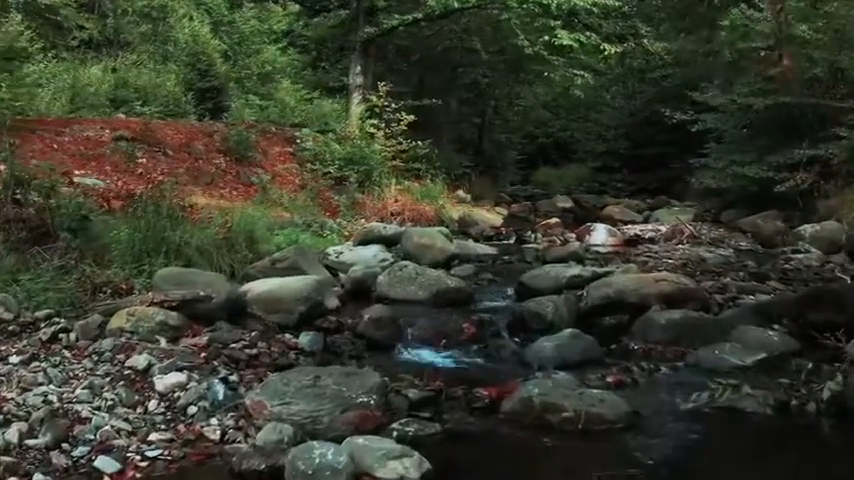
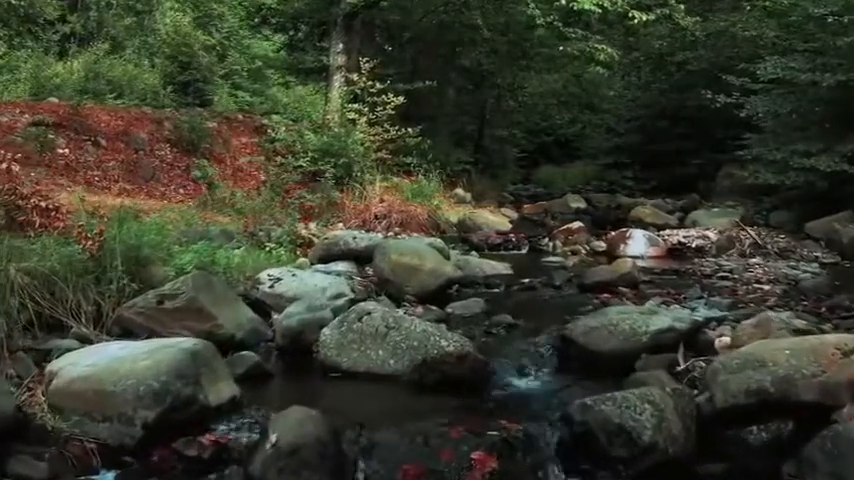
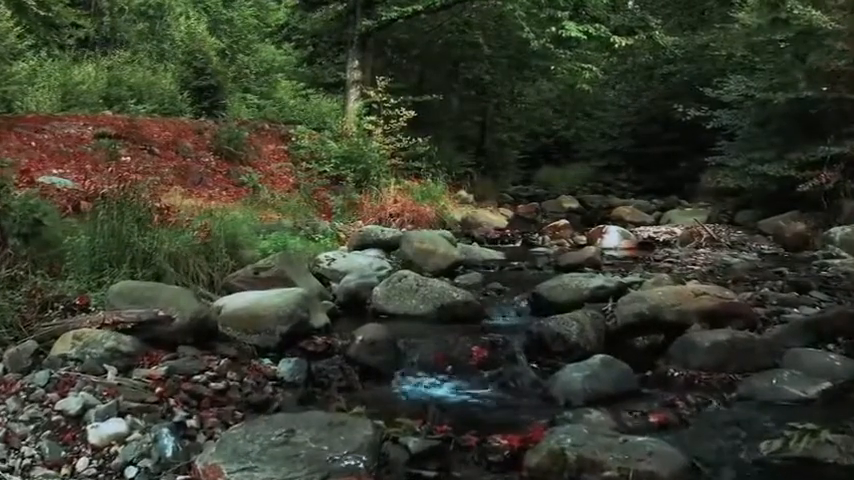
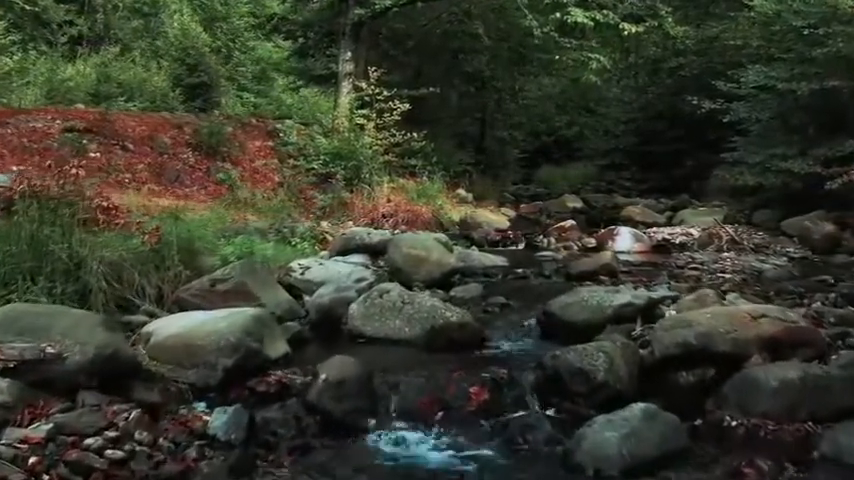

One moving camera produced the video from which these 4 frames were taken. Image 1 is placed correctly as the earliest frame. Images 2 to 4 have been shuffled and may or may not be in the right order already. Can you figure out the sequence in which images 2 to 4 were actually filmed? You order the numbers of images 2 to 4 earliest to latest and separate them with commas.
3, 4, 2
